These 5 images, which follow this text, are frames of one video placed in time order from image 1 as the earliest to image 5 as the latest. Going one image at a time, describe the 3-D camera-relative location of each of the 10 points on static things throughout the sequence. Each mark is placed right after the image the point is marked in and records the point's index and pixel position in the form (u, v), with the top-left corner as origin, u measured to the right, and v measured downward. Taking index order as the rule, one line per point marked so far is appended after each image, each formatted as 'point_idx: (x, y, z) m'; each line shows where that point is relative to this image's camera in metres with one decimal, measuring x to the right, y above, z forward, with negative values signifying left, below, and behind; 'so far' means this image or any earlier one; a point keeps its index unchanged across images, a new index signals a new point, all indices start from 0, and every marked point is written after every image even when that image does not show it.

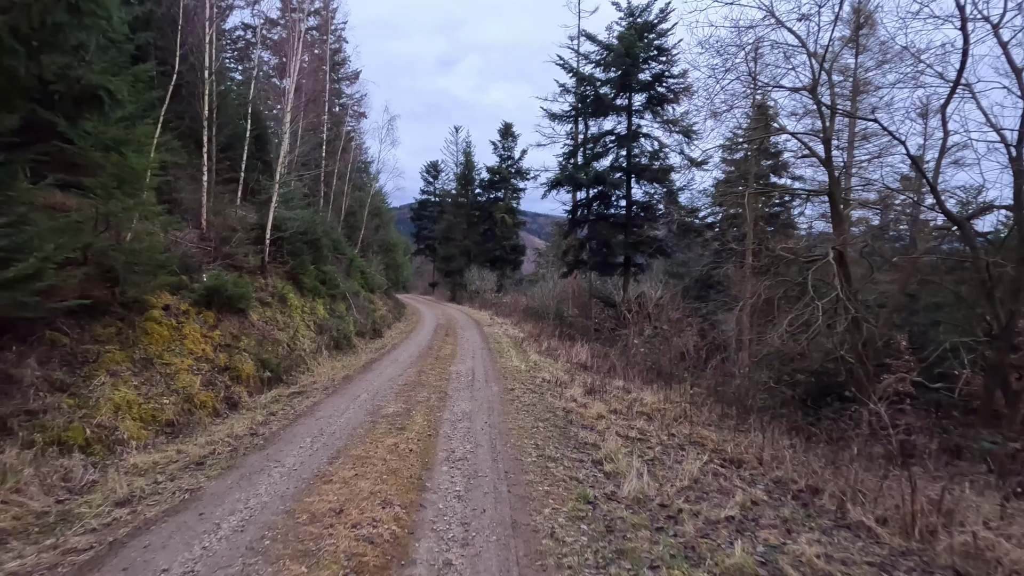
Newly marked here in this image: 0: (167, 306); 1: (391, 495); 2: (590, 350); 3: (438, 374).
0: (-6.9, -0.4, +10.4) m
1: (-1.2, -2.0, +5.0) m
2: (+2.7, -2.1, +18.2) m
3: (-1.7, -2.0, +11.9) m
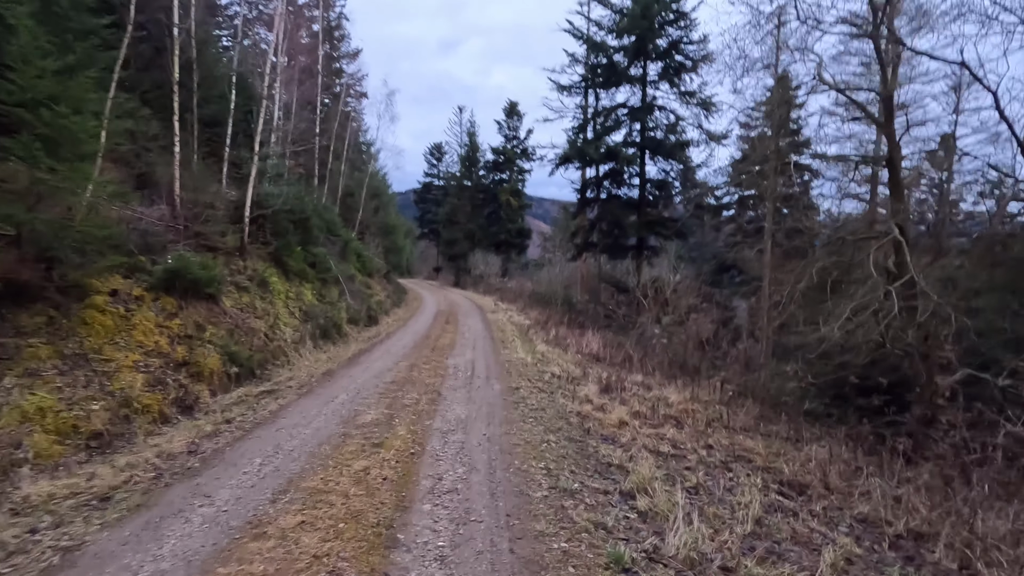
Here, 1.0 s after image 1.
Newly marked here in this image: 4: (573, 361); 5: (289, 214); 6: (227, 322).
0: (-6.8, 0.0, +8.9) m
1: (-1.1, -1.8, +3.5) m
2: (+2.9, -1.6, +16.7) m
3: (-1.6, -1.6, +10.5) m
4: (+1.5, -1.9, +13.2) m
5: (-7.4, +2.5, +17.2) m
6: (-5.9, -0.7, +10.8) m
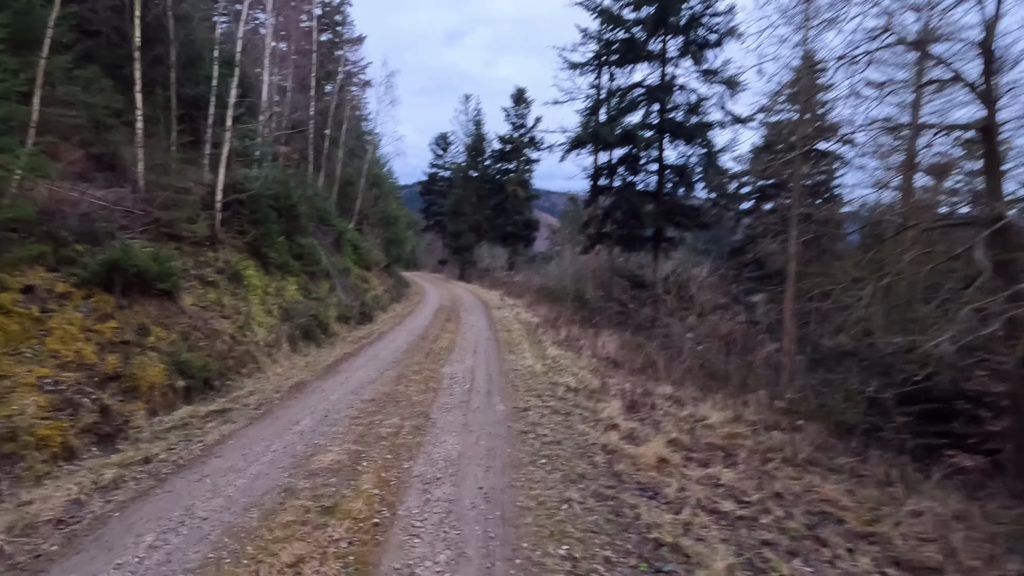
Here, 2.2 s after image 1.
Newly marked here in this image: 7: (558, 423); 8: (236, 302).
0: (-6.7, 0.0, +7.3) m
1: (-1.1, -1.9, +1.8) m
2: (+3.1, -1.5, +14.9) m
3: (-1.5, -1.6, +8.8) m
4: (+1.7, -1.8, +11.5) m
5: (-7.1, +2.6, +15.5) m
6: (-5.8, -0.6, +9.2) m
7: (+0.6, -1.8, +6.8) m
8: (-6.0, -0.3, +11.4) m
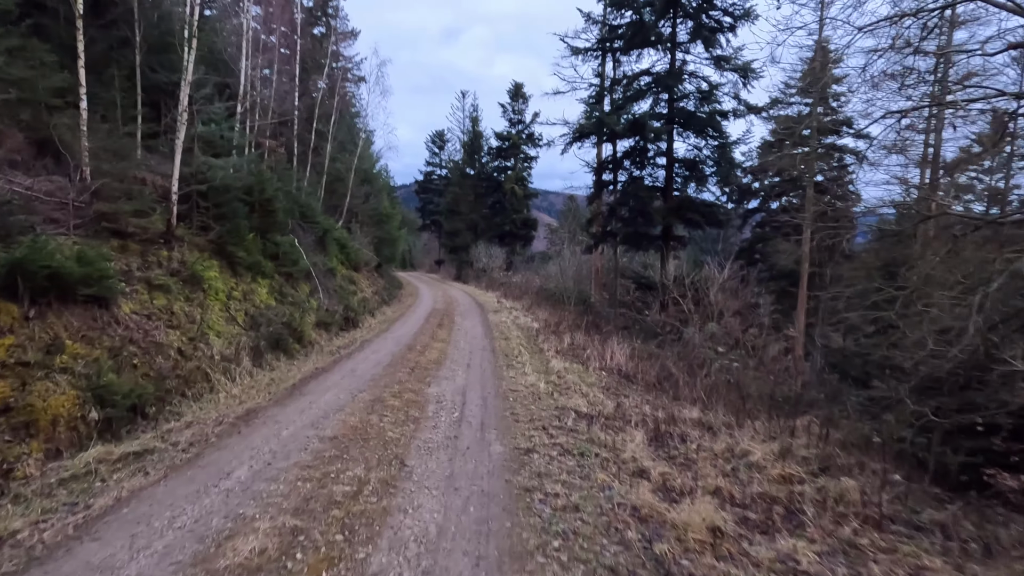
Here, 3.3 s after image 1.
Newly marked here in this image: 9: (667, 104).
0: (-6.7, -0.1, +5.7) m
1: (-1.1, -2.0, +0.3) m
2: (+3.0, -1.6, +13.4) m
3: (-1.5, -1.6, +7.2) m
4: (+1.7, -1.8, +10.0) m
5: (-7.2, +2.6, +14.0) m
6: (-5.8, -0.7, +7.6) m
7: (+0.6, -1.8, +5.3) m
8: (-6.0, -0.4, +9.8) m
9: (+5.9, +7.0, +19.7) m
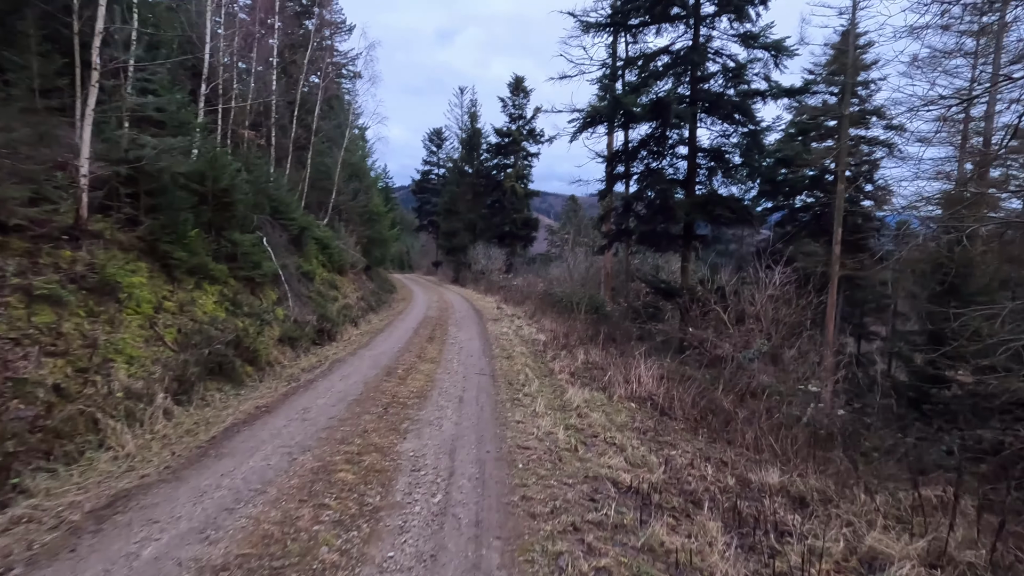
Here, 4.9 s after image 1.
0: (-6.6, -0.2, +3.3) m
1: (-1.0, -2.1, -2.1) m
2: (+3.1, -1.7, +11.0) m
3: (-1.4, -1.8, +4.8) m
4: (+1.8, -2.0, +7.5) m
5: (-7.1, +2.4, +11.5) m
6: (-5.7, -0.9, +5.2) m
7: (+0.7, -2.0, +2.9) m
8: (-5.9, -0.5, +7.4) m
9: (+6.0, +6.8, +17.4) m
